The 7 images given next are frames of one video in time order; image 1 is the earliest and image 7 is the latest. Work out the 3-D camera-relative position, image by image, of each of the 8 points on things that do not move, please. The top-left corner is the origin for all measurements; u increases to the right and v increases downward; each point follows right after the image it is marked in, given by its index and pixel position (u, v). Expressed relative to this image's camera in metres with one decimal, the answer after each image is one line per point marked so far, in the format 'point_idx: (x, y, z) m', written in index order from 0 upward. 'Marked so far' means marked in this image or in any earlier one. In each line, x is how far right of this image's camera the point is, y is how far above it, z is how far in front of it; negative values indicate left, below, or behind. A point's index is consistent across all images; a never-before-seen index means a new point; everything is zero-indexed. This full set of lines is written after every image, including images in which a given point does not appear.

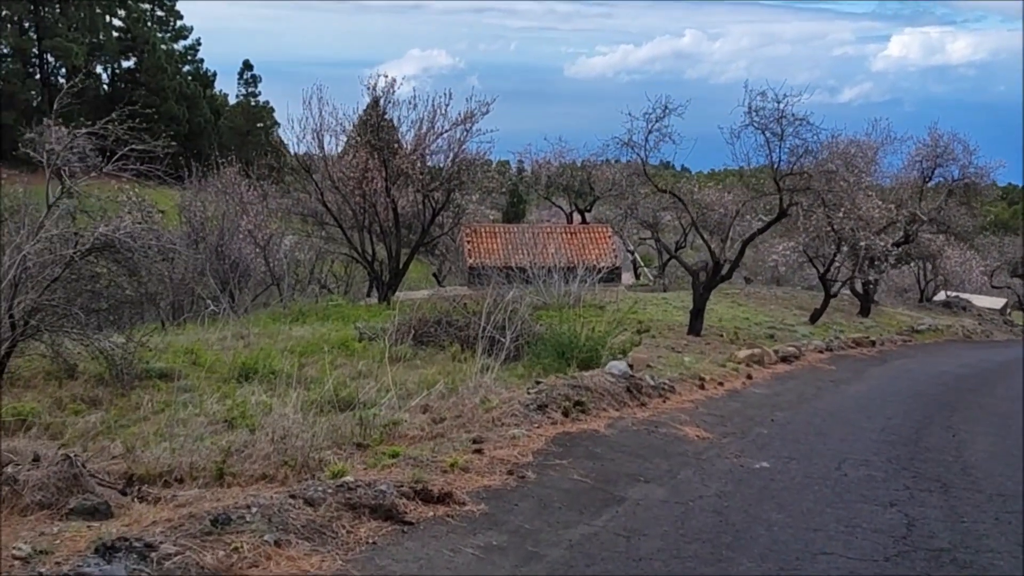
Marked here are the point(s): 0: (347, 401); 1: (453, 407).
0: (-1.5, -1.0, +9.3) m
1: (-0.5, -1.0, +8.0) m
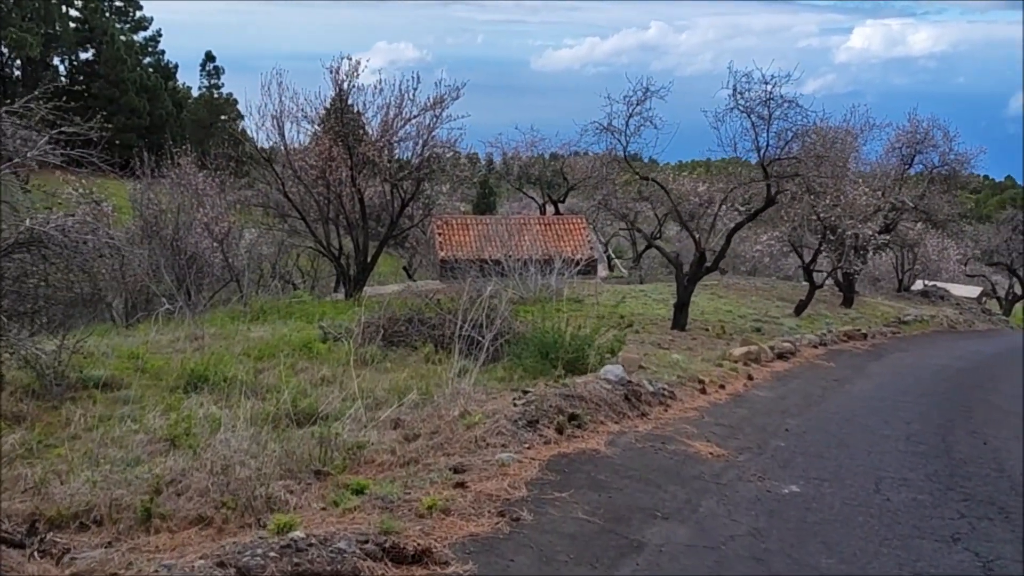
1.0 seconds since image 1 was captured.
0: (-1.7, -1.0, +8.2) m
1: (-0.6, -0.9, +7.0) m
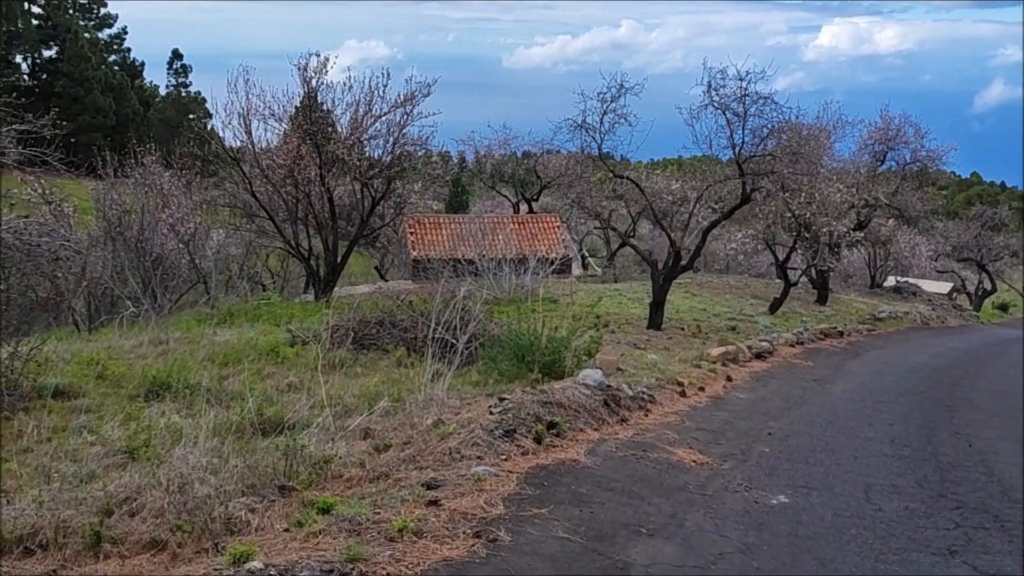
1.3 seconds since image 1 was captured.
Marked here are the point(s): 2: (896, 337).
0: (-1.9, -1.0, +7.9) m
1: (-0.8, -1.0, +6.7) m
2: (+7.4, -0.9, +19.6) m
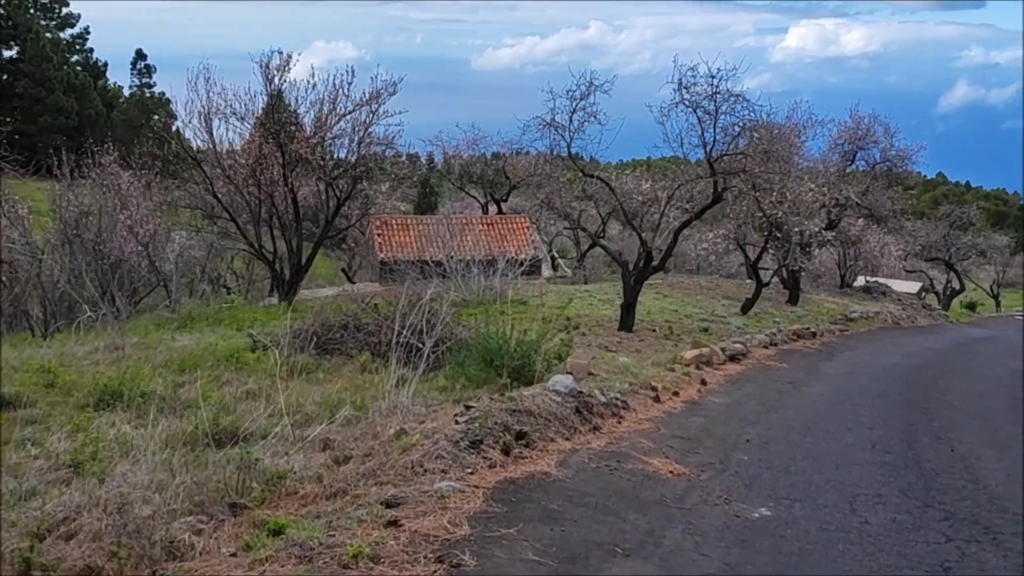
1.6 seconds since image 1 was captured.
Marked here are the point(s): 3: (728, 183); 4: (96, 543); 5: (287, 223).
0: (-2.1, -1.1, +7.5) m
1: (-1.0, -1.0, +6.4) m
2: (+6.8, -0.9, +19.5) m
3: (+3.5, +1.7, +16.5) m
4: (-1.8, -1.1, +4.3) m
5: (-4.1, +1.2, +18.6) m
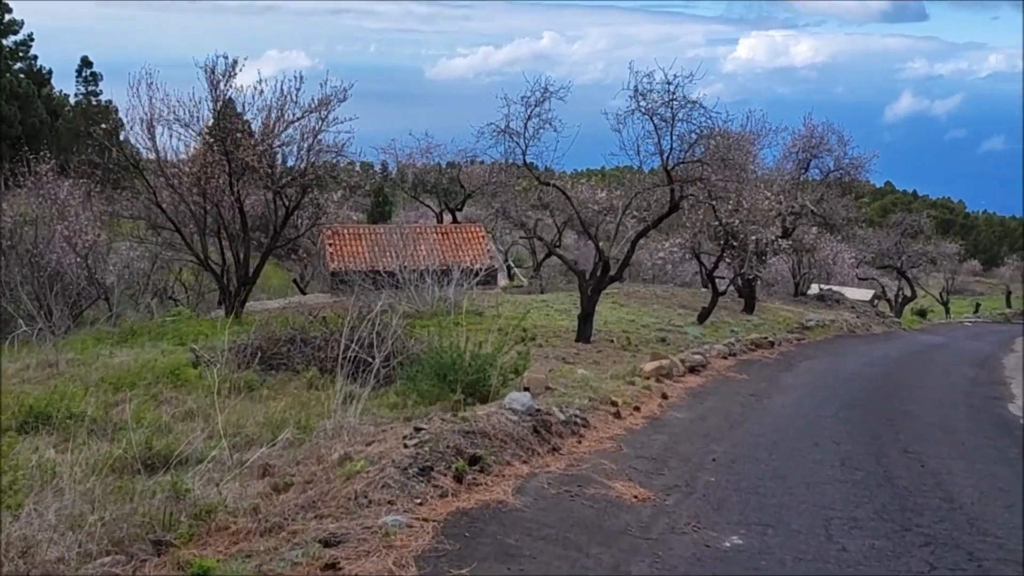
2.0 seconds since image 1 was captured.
0: (-2.4, -1.2, +7.0) m
1: (-1.2, -1.1, +5.9) m
2: (+6.0, -1.1, +19.4) m
3: (+2.8, +1.6, +16.3) m
4: (-2.0, -1.2, +3.9) m
5: (-5.0, +1.0, +18.0) m
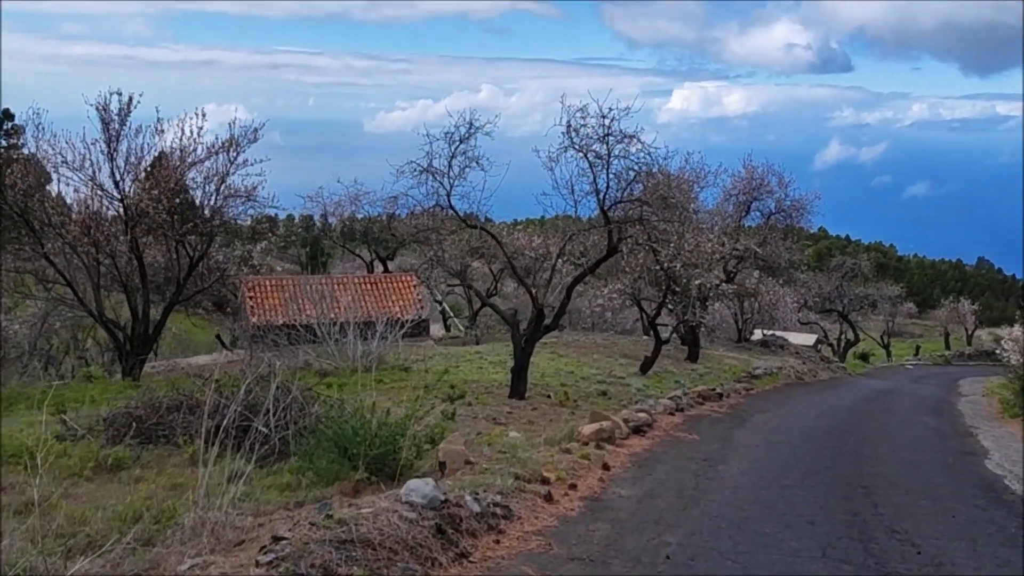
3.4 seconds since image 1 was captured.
0: (-2.9, -1.5, +5.4) m
1: (-1.7, -1.4, +4.4) m
2: (+4.7, -1.9, +18.2) m
3: (+1.7, +0.8, +15.1) m
4: (-2.3, -1.4, +2.3) m
5: (-6.1, 0.0, +16.4) m
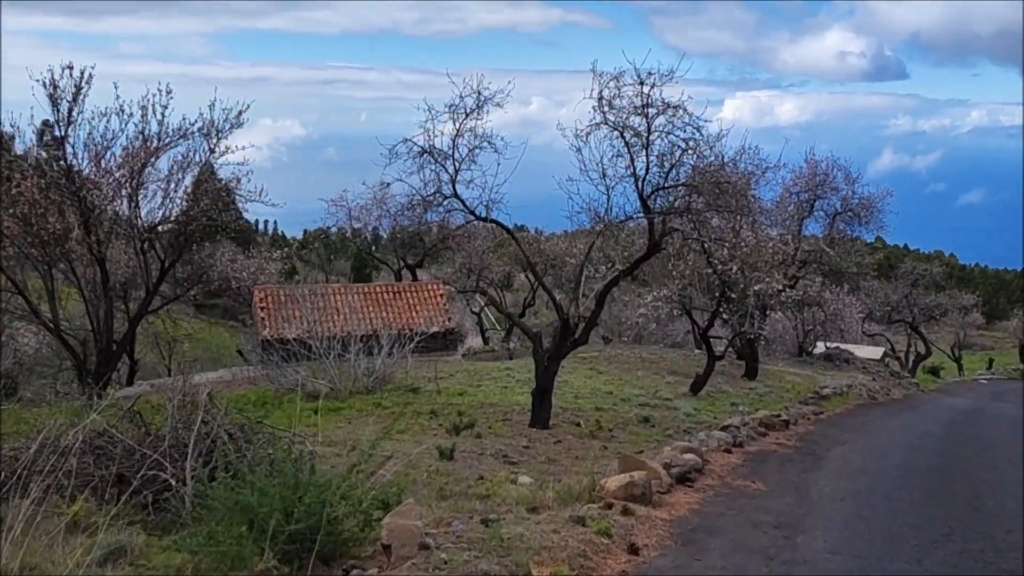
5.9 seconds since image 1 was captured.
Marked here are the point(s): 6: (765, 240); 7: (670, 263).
0: (-3.2, -1.5, +3.1) m
1: (-2.0, -1.3, +2.0) m
2: (+5.2, -2.0, +15.5) m
3: (+1.9, +0.8, +12.5) m
4: (-2.7, -1.3, -0.1) m
5: (-5.8, -0.1, +14.2) m
6: (+4.4, +0.8, +17.8) m
7: (+2.7, +0.4, +17.4) m
